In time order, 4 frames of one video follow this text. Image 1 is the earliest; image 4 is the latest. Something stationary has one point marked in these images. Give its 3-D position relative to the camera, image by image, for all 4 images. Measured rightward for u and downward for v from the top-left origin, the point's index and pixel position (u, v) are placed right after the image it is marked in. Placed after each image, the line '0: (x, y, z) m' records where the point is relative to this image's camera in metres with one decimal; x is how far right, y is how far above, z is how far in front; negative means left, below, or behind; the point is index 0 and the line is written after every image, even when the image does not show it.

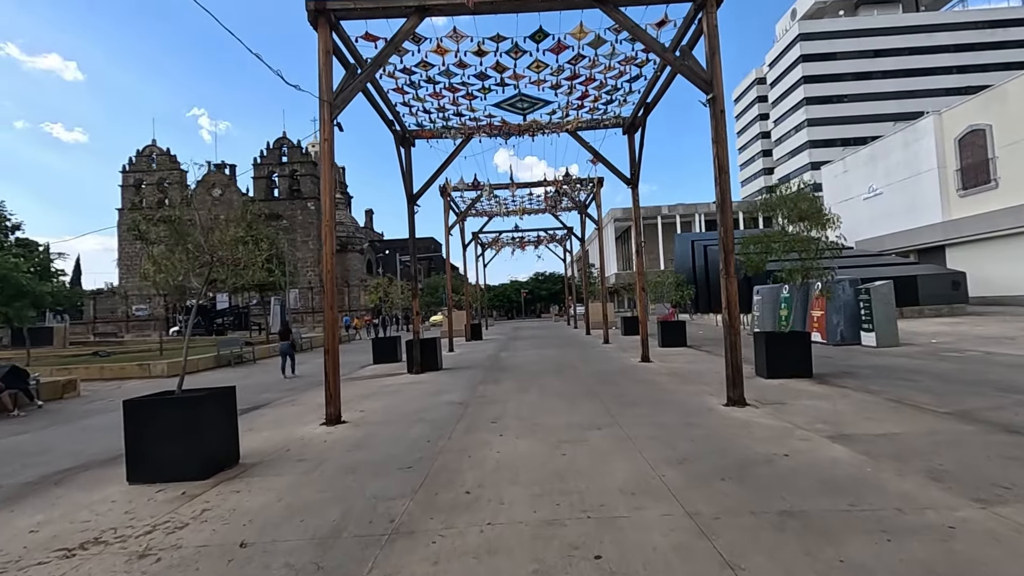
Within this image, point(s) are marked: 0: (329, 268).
0: (-3.1, +0.4, +9.1) m
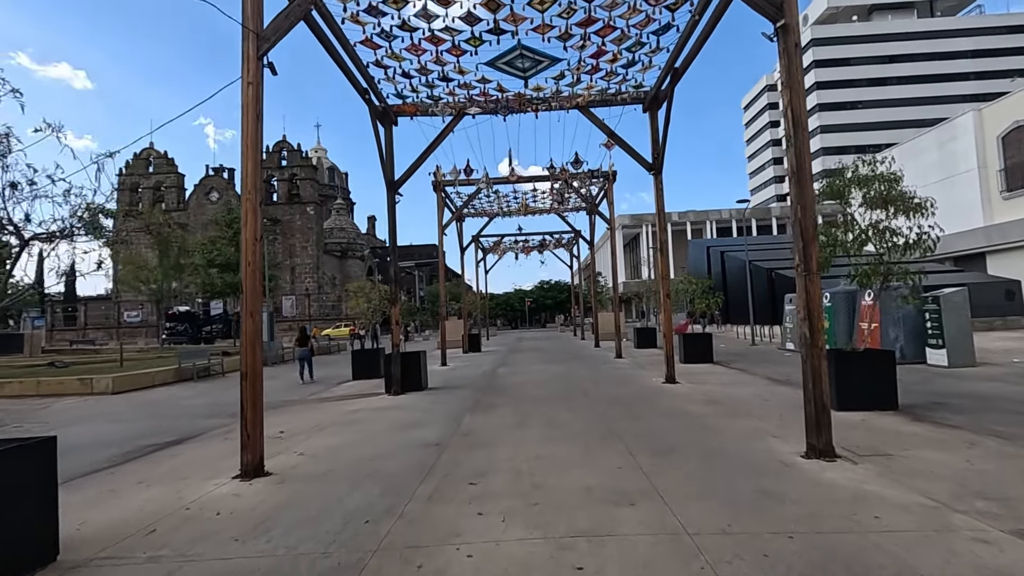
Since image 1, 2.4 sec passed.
0: (-3.2, +0.4, +6.6) m
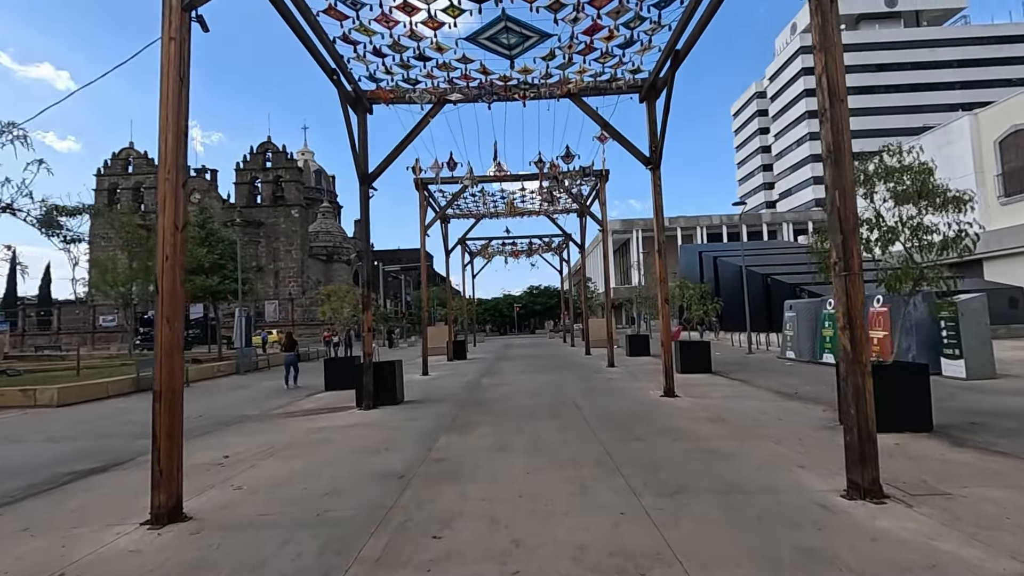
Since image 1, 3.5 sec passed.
0: (-3.4, +0.4, +5.4) m
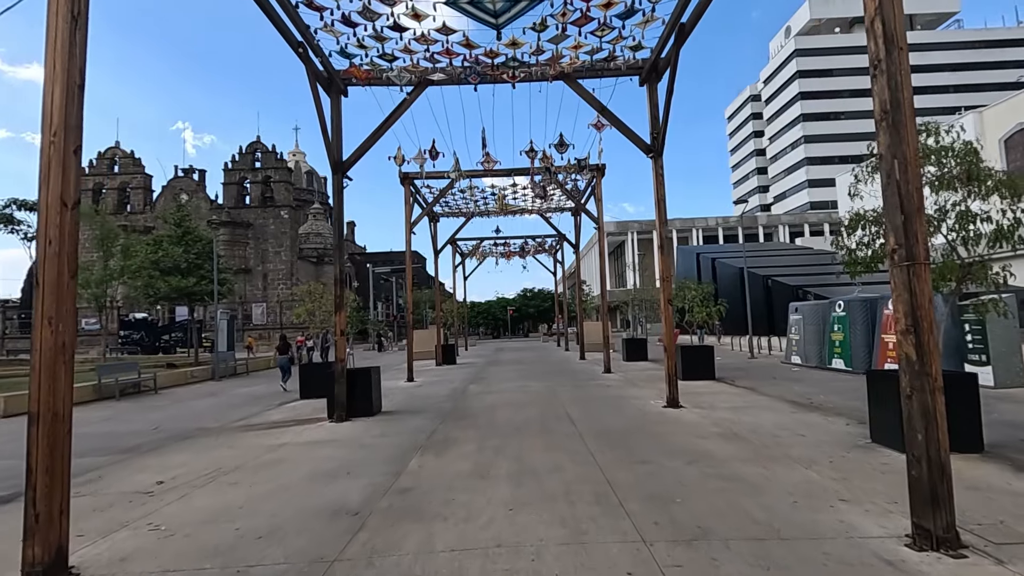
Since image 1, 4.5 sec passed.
0: (-3.6, +0.4, +4.2) m
